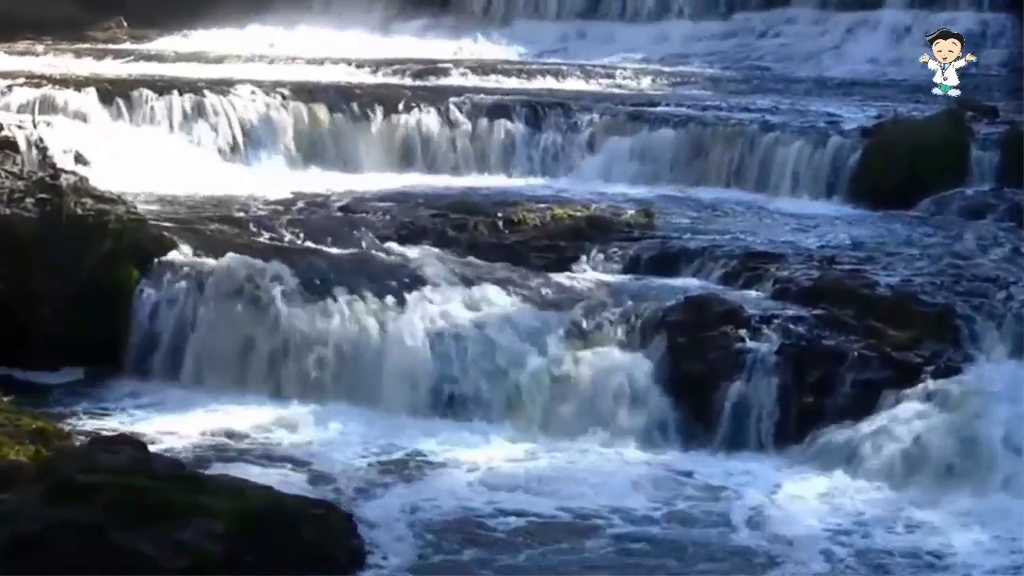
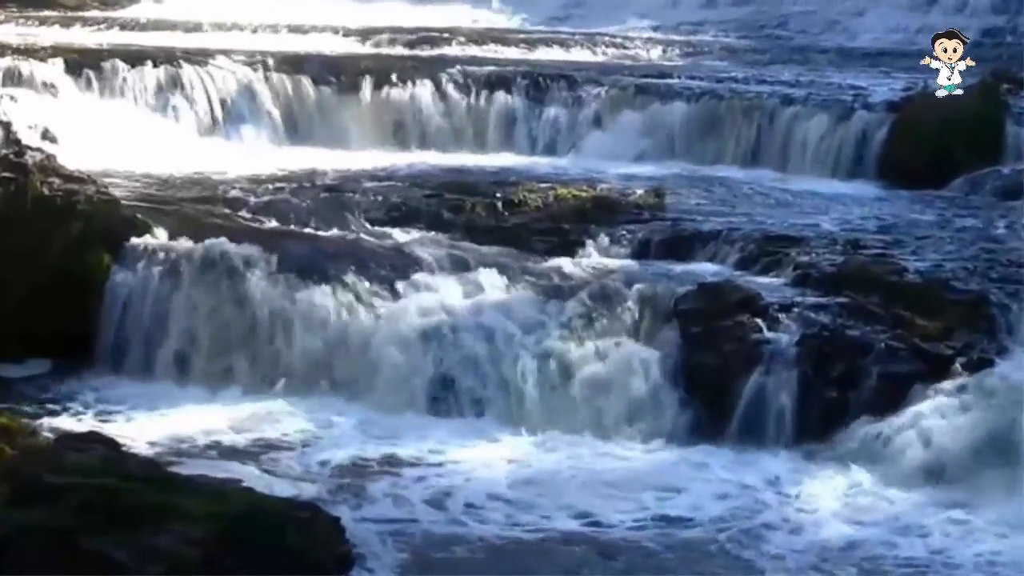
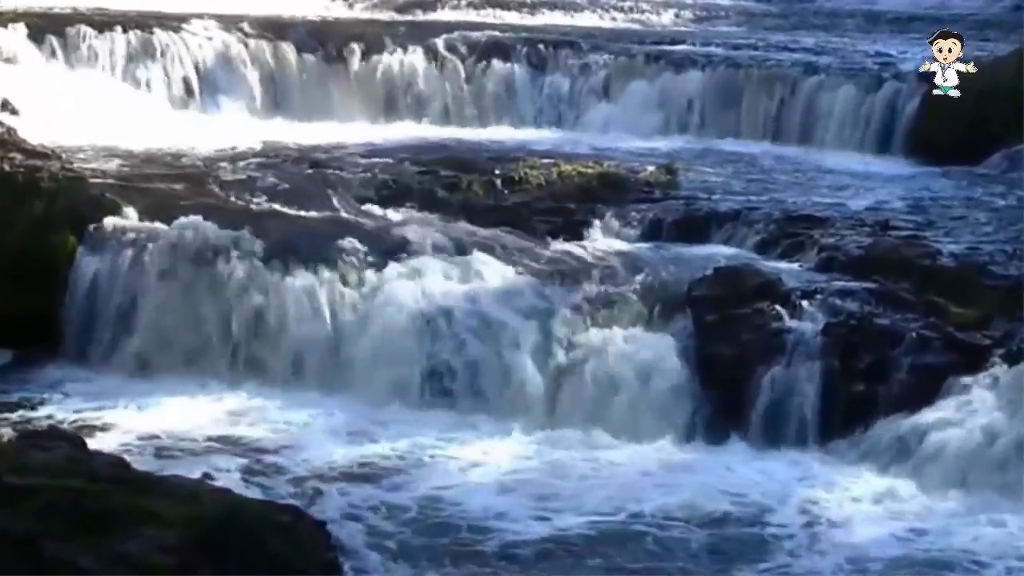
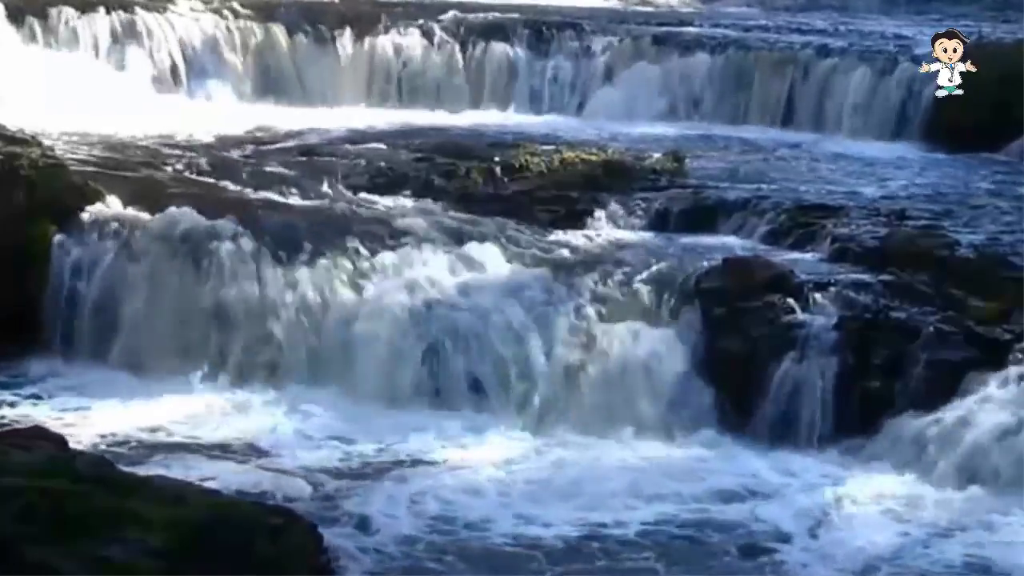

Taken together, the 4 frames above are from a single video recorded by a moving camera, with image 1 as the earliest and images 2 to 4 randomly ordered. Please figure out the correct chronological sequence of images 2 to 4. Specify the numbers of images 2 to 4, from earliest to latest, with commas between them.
2, 3, 4
